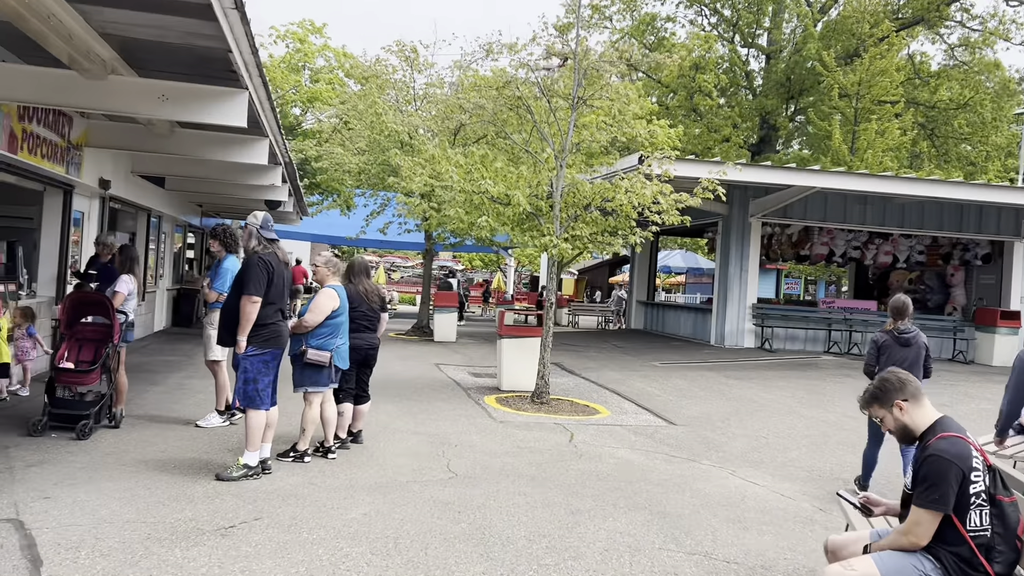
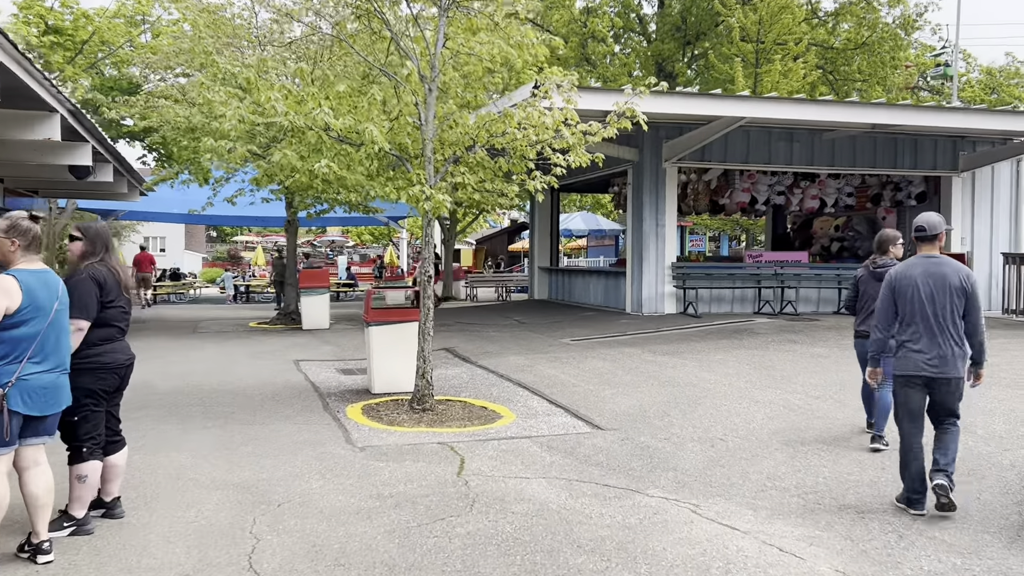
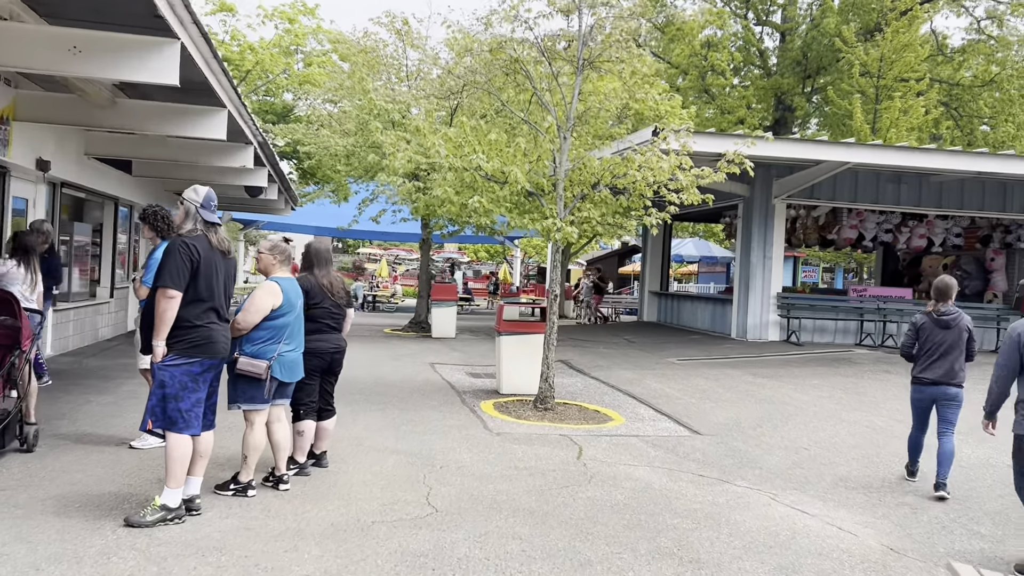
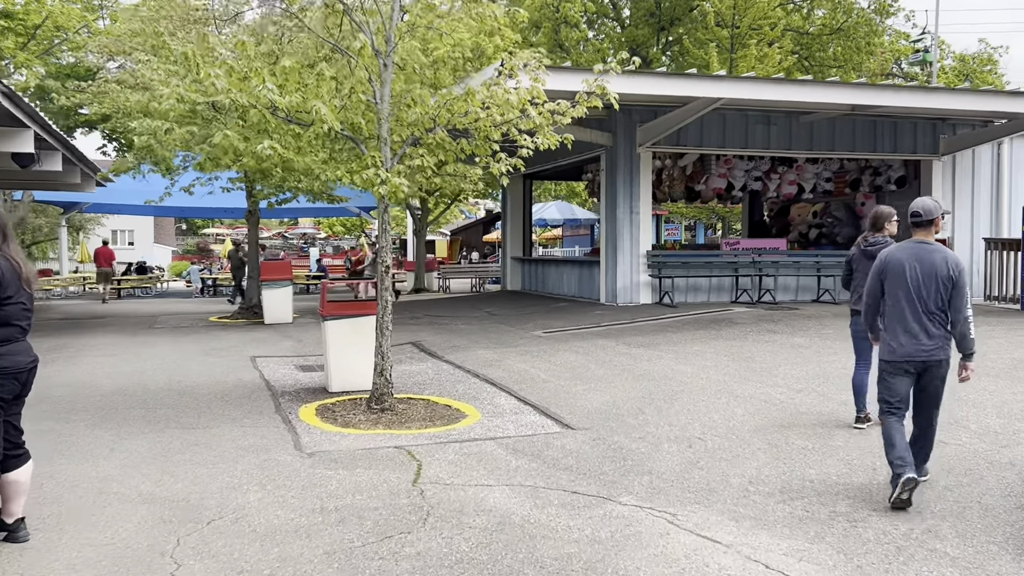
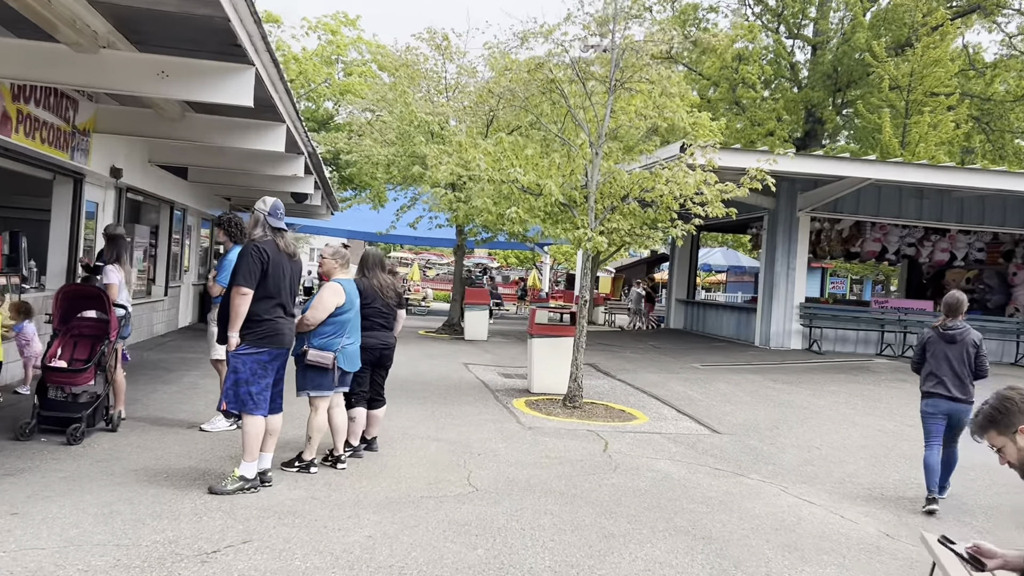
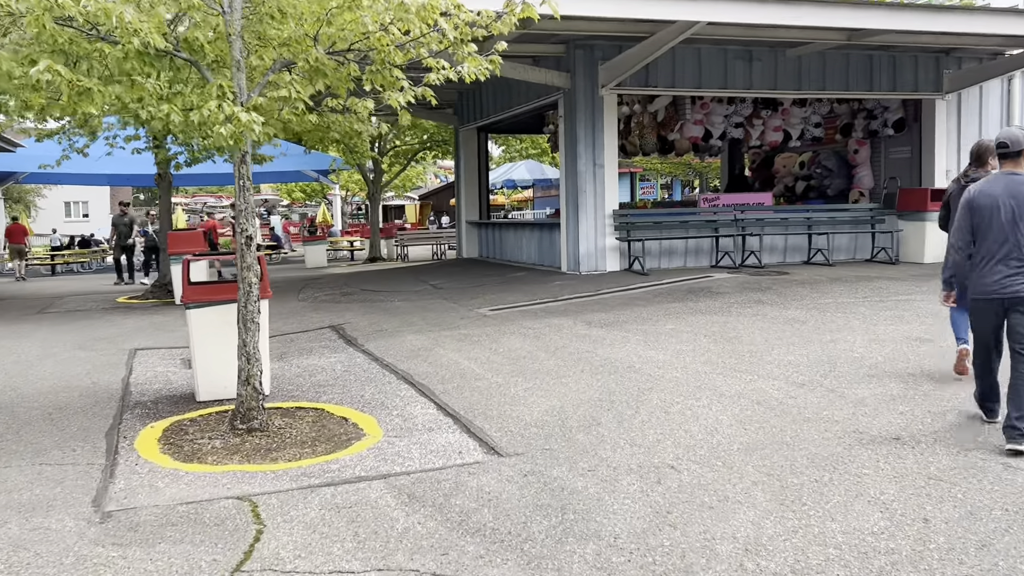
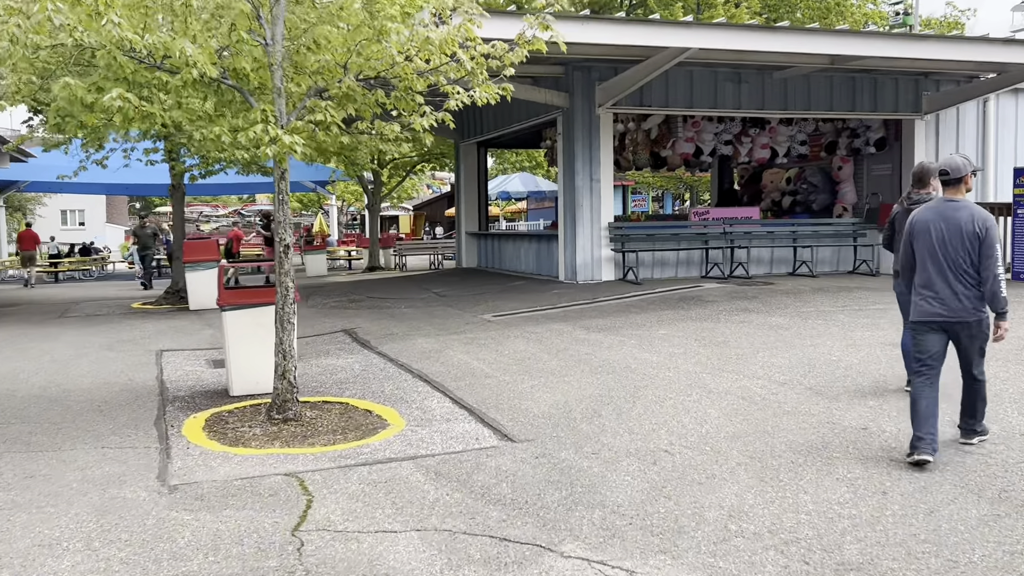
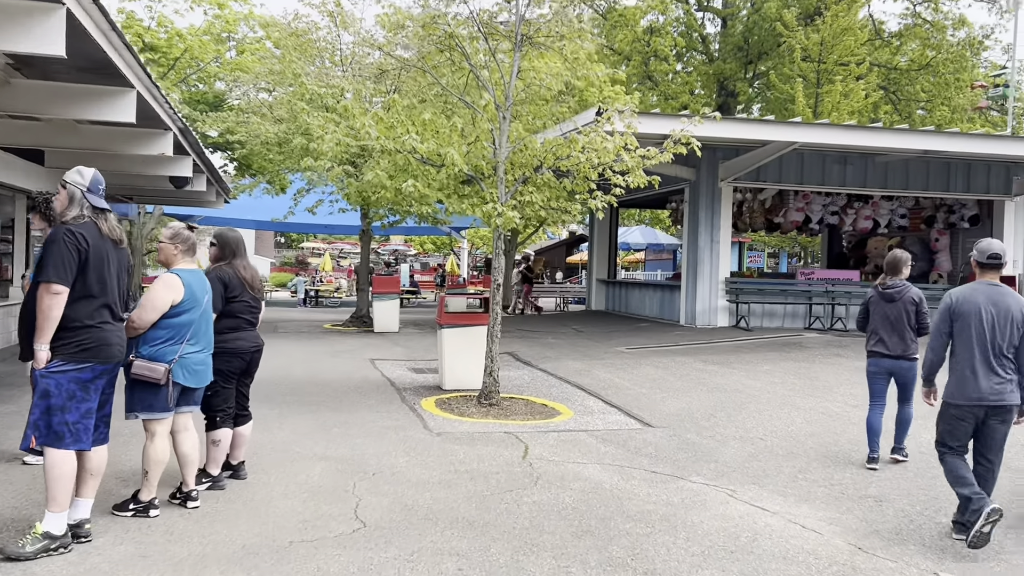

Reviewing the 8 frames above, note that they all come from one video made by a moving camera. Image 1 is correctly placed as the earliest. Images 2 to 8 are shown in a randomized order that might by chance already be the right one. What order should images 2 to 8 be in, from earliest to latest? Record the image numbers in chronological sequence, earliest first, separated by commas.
5, 3, 8, 2, 4, 7, 6
